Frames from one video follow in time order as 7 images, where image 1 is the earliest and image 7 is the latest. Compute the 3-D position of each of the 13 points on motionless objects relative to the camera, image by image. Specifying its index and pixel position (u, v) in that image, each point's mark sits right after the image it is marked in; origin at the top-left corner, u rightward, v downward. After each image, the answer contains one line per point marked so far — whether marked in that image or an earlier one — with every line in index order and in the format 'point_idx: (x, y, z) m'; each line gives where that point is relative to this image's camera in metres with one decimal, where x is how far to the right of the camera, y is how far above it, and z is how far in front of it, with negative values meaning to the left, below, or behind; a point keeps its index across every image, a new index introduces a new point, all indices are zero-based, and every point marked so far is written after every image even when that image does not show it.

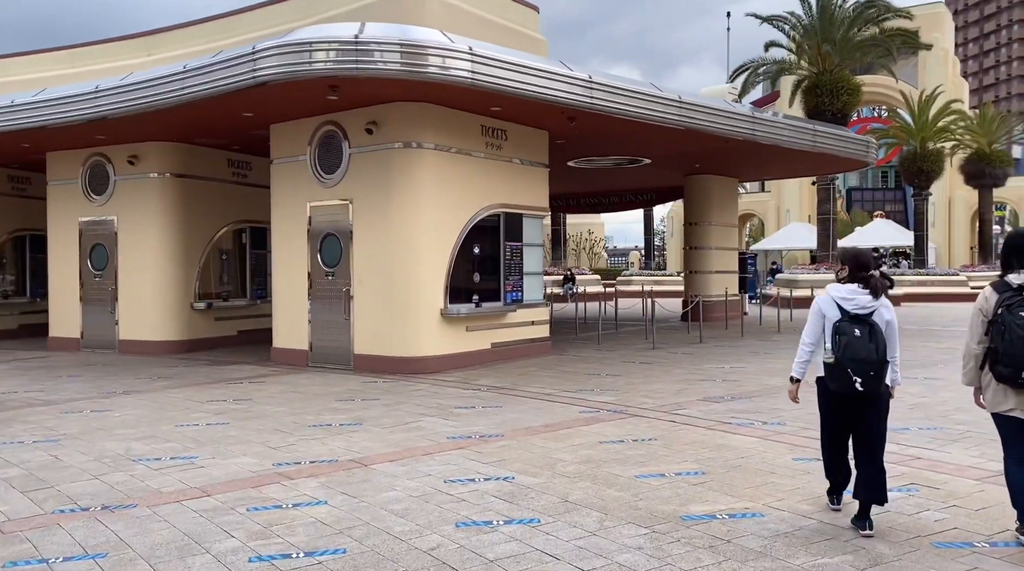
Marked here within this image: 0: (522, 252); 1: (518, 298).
0: (+0.2, +0.5, +14.5) m
1: (+0.1, -0.2, +14.4) m
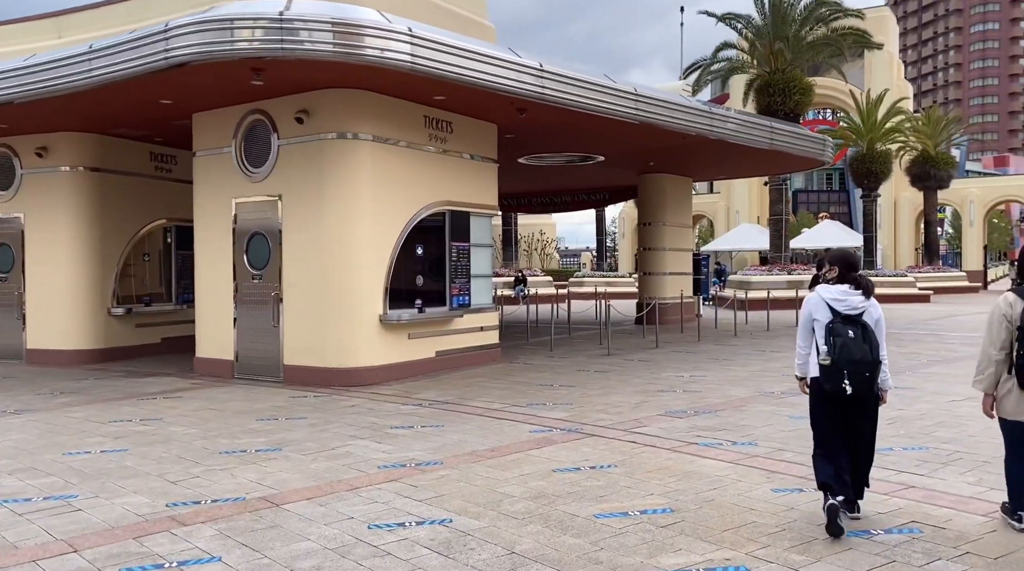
0: (-0.6, +0.5, +13.5) m
1: (-0.7, -0.3, +13.4) m
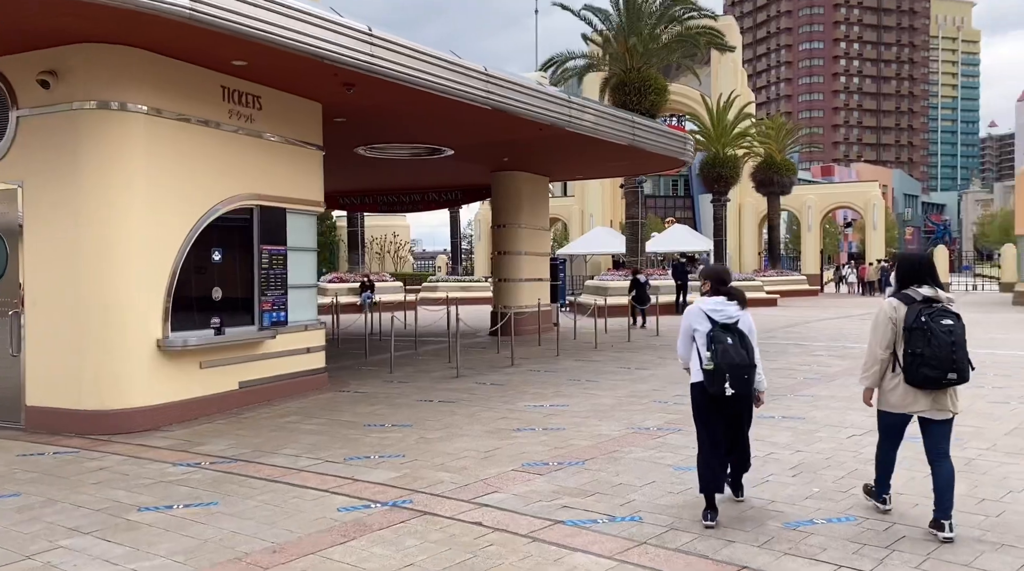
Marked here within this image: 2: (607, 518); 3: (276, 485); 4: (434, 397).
0: (-2.8, +0.3, +11.0) m
1: (-2.8, -0.4, +10.9) m
2: (+0.6, -1.5, +6.0) m
3: (-1.8, -1.5, +6.7) m
4: (-1.0, -1.4, +11.5) m
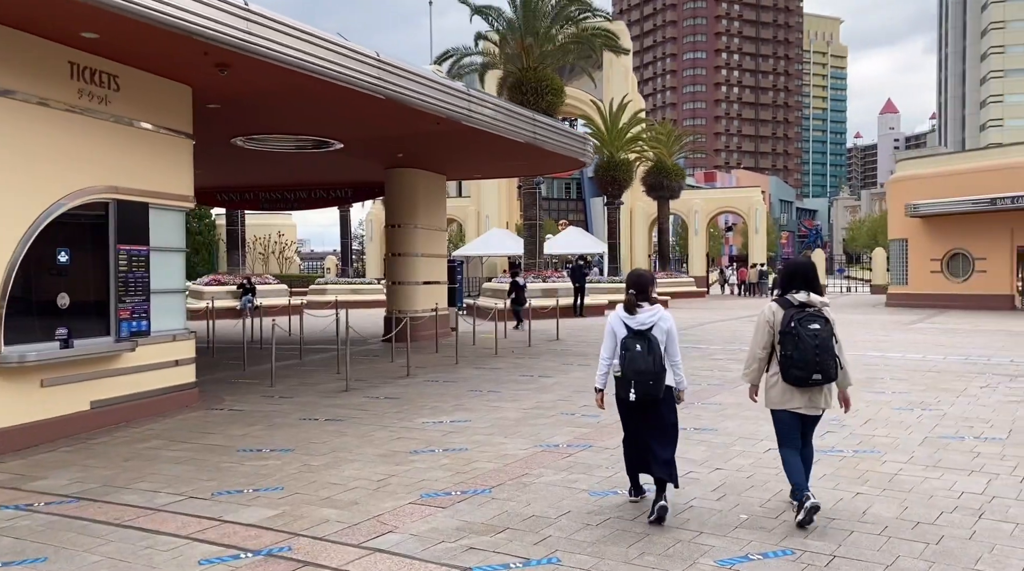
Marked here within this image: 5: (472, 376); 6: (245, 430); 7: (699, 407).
0: (-4.0, +0.3, +9.8) m
1: (-4.0, -0.5, +9.6) m
2: (0.0, -1.6, +5.2) m
3: (-2.4, -1.5, +5.6) m
4: (-2.2, -1.5, +10.5) m
5: (-0.6, -1.4, +13.9) m
6: (-2.8, -1.5, +9.5) m
7: (+2.3, -1.5, +11.1) m
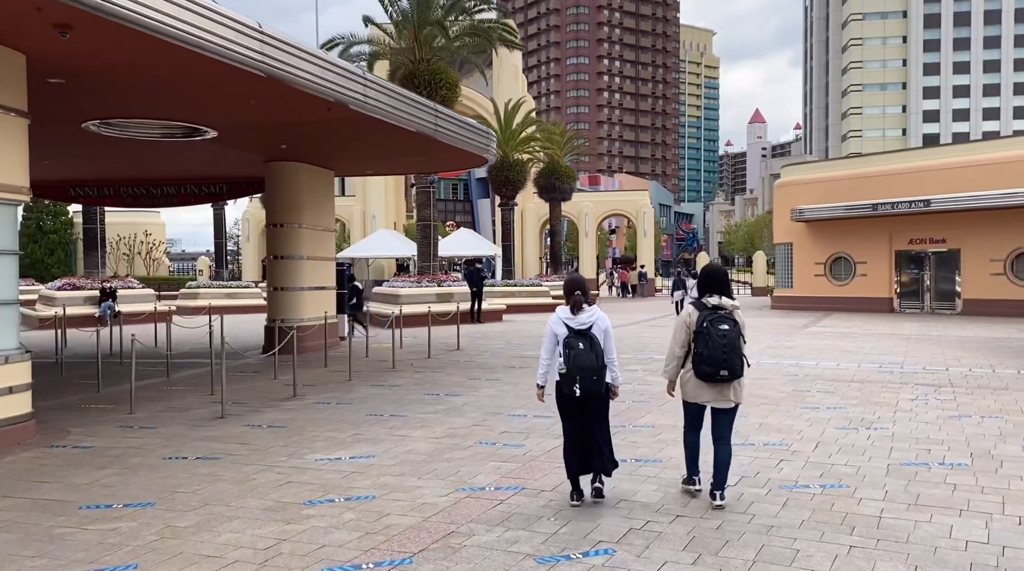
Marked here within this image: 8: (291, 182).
0: (-4.7, +0.2, +7.8) m
1: (-4.7, -0.6, +7.7) m
2: (-0.2, -1.7, +3.8) m
3: (-2.7, -1.6, +3.9) m
4: (-3.1, -1.6, +8.7) m
5: (-2.0, -1.5, +12.3) m
6: (-3.6, -1.6, +7.7) m
7: (+1.3, -1.6, +9.9) m
8: (-4.6, +2.2, +18.4) m
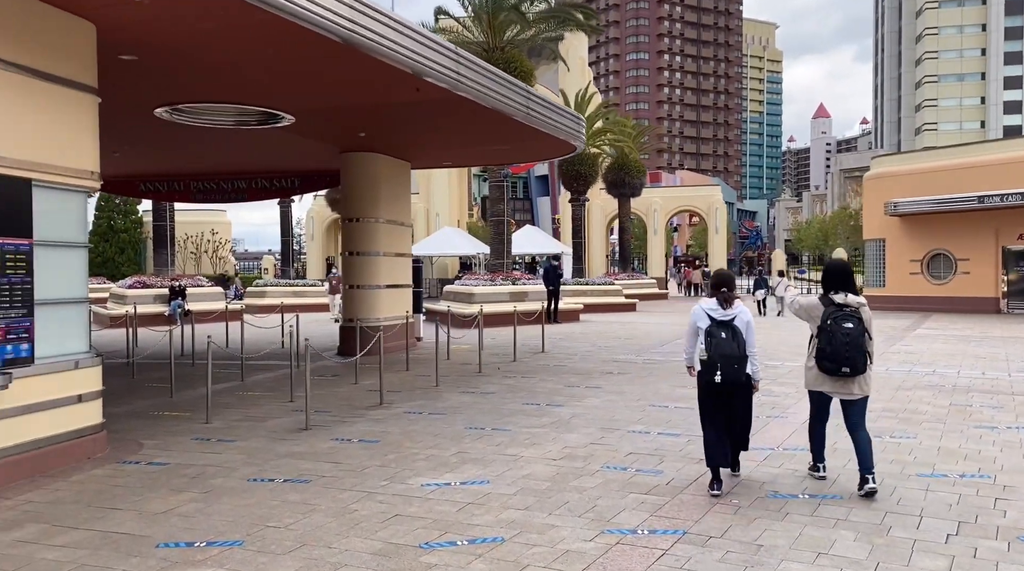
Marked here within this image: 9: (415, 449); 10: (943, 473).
0: (-3.6, +0.2, +6.7) m
1: (-3.6, -0.5, +6.6) m
2: (+0.7, -1.7, +2.4) m
3: (-1.8, -1.6, +2.7) m
4: (-2.0, -1.6, +7.5) m
5: (-0.6, -1.5, +11.0) m
6: (-2.5, -1.6, +6.5) m
7: (+2.5, -1.6, +8.4) m
8: (-2.8, +2.2, +17.3) m
9: (-1.0, -1.5, +8.8) m
10: (+3.6, -1.6, +7.6) m
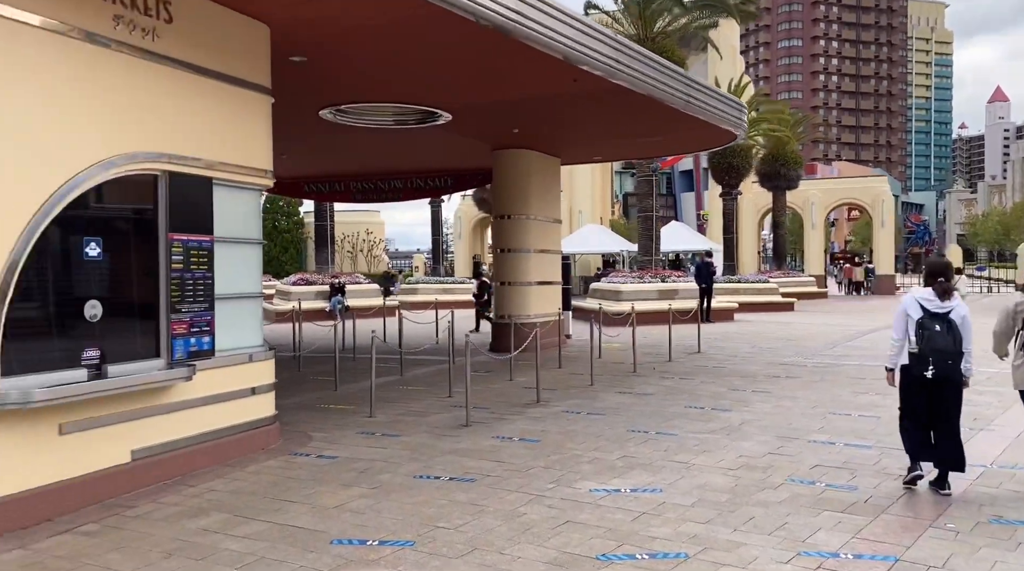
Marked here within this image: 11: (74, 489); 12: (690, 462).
0: (-2.3, +0.2, +6.9) m
1: (-2.4, -0.5, +6.8) m
2: (+1.2, -1.6, +2.0) m
3: (-1.2, -1.6, +2.6) m
4: (-0.6, -1.5, +7.4) m
5: (+1.4, -1.4, +10.7) m
6: (-1.2, -1.6, +6.5) m
7: (+4.0, -1.6, +7.6) m
8: (+0.2, +2.3, +17.2) m
9: (+0.6, -1.5, +8.5) m
10: (+4.9, -1.6, +6.6) m
11: (-2.8, -1.3, +5.4) m
12: (+1.6, -1.5, +7.9) m
